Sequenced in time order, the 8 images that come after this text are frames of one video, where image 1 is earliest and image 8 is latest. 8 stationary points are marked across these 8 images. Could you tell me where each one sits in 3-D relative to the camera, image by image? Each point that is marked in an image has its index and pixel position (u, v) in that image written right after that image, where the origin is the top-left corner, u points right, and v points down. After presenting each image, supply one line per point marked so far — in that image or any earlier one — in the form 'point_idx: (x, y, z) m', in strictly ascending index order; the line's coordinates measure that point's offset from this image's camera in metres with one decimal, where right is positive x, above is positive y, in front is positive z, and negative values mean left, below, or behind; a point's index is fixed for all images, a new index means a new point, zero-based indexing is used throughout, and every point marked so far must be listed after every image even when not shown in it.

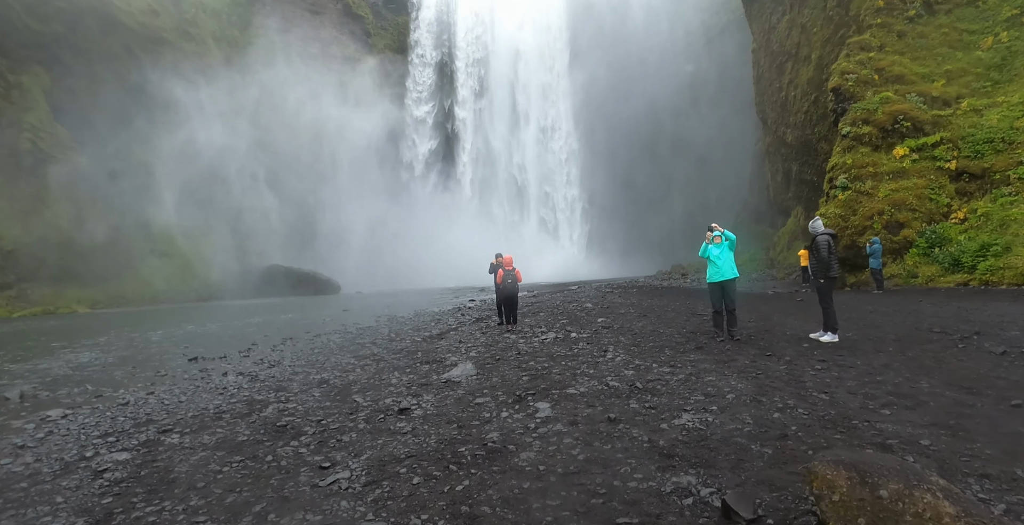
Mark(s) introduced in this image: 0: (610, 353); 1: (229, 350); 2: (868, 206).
0: (+1.2, -1.1, +5.8) m
1: (-6.1, -1.9, +10.7) m
2: (+9.0, +1.4, +12.4) m
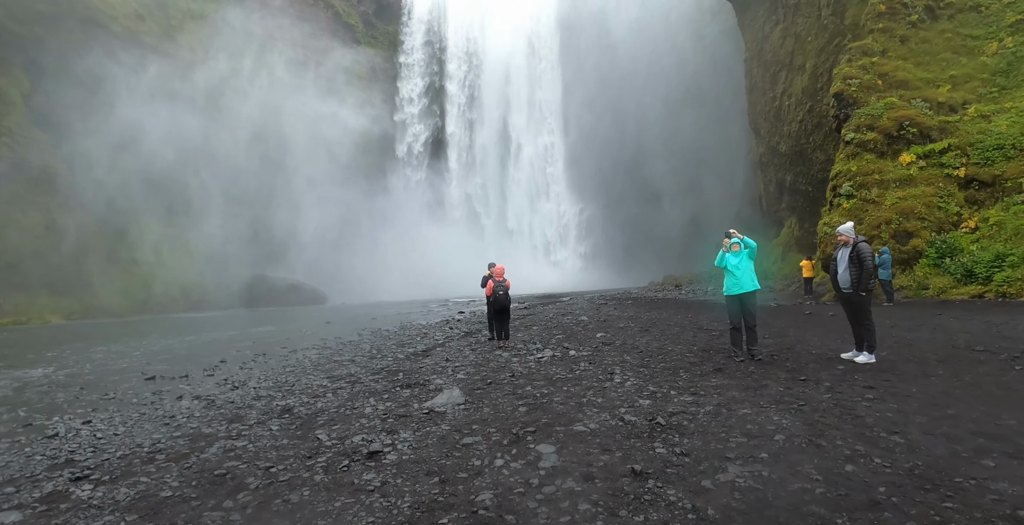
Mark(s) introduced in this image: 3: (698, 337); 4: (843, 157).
0: (+1.1, -1.2, +5.1) m
1: (-6.3, -2.1, +9.8) m
2: (+8.8, +1.1, +11.9) m
3: (+2.9, -1.2, +7.6) m
4: (+9.1, +2.9, +13.3) m
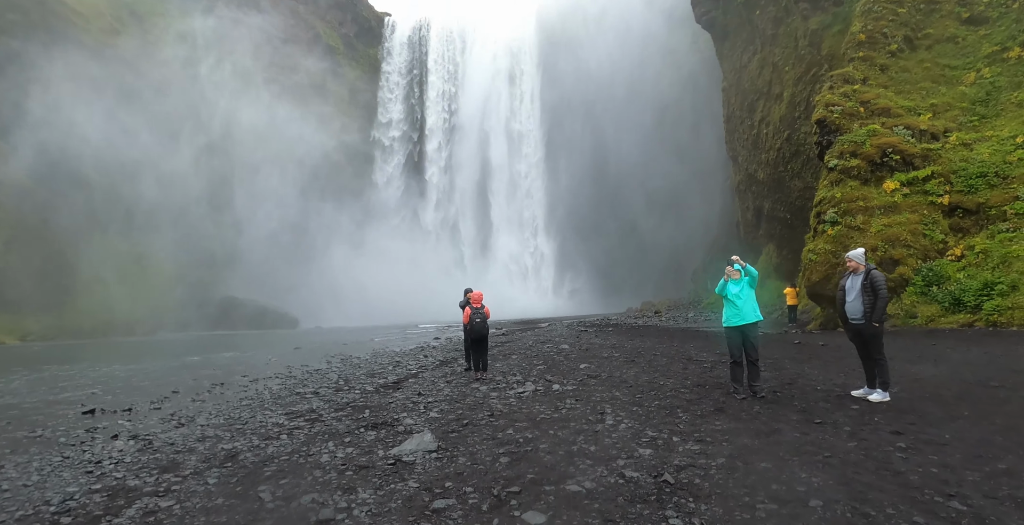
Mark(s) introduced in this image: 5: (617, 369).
0: (+0.9, -1.4, +4.5) m
1: (-6.7, -2.5, +8.9) m
2: (+8.3, +0.5, +11.7) m
3: (+2.6, -1.6, +7.1) m
4: (+8.6, +2.1, +13.3) m
5: (+1.6, -1.7, +7.7) m
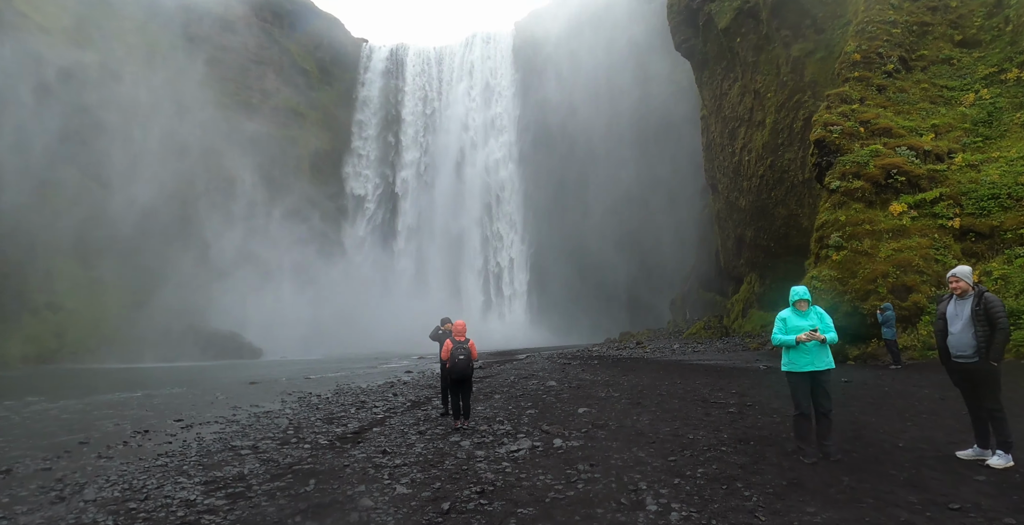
0: (+0.9, -1.5, +3.2) m
1: (-6.9, -2.8, +7.1) m
2: (+8.0, -0.1, +10.9) m
3: (+2.5, -1.9, +5.9) m
4: (+8.1, +1.4, +12.6) m
5: (+1.5, -2.0, +6.4) m
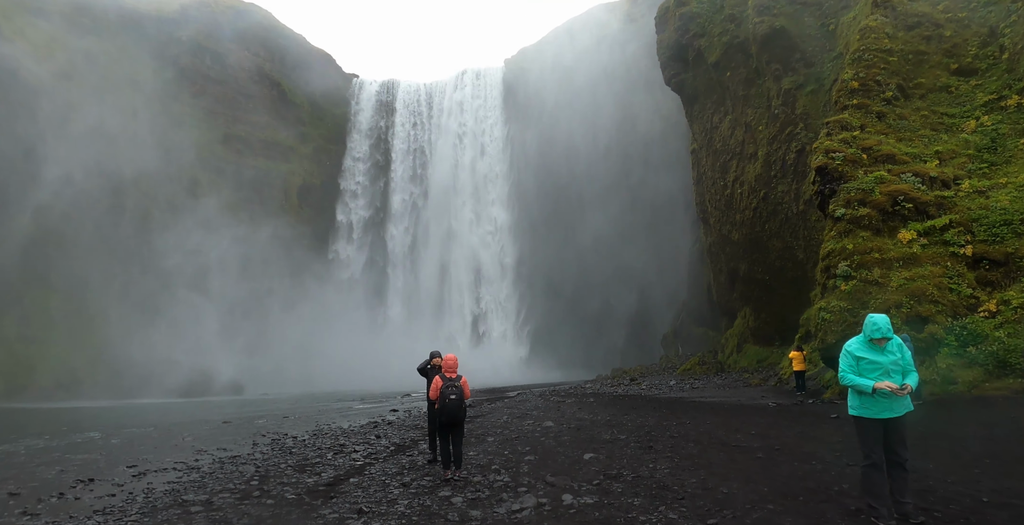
0: (+1.0, -1.6, +2.5) m
1: (-7.0, -3.1, +6.1) m
2: (+7.8, -0.7, +10.4) m
3: (+2.4, -2.1, +5.1) m
4: (+8.0, +0.7, +12.2) m
5: (+1.5, -2.3, +5.6) m
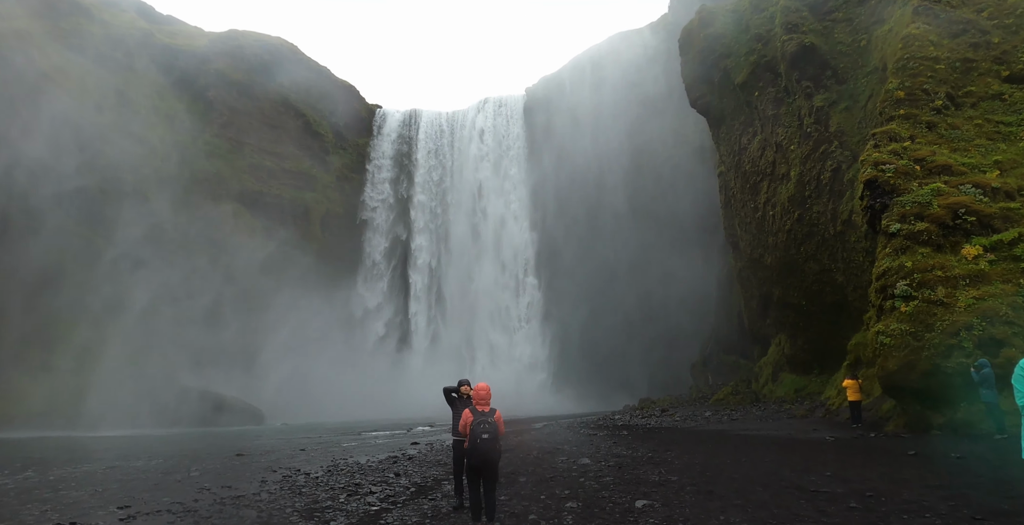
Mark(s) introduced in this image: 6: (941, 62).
0: (+1.2, -1.6, +1.7) m
1: (-6.5, -3.3, +5.4) m
2: (+8.4, -1.1, +9.4) m
3: (+2.8, -2.2, +4.2) m
4: (+8.6, +0.3, +11.2) m
5: (+1.8, -2.4, +4.7) m
6: (+12.4, +5.8, +14.3) m
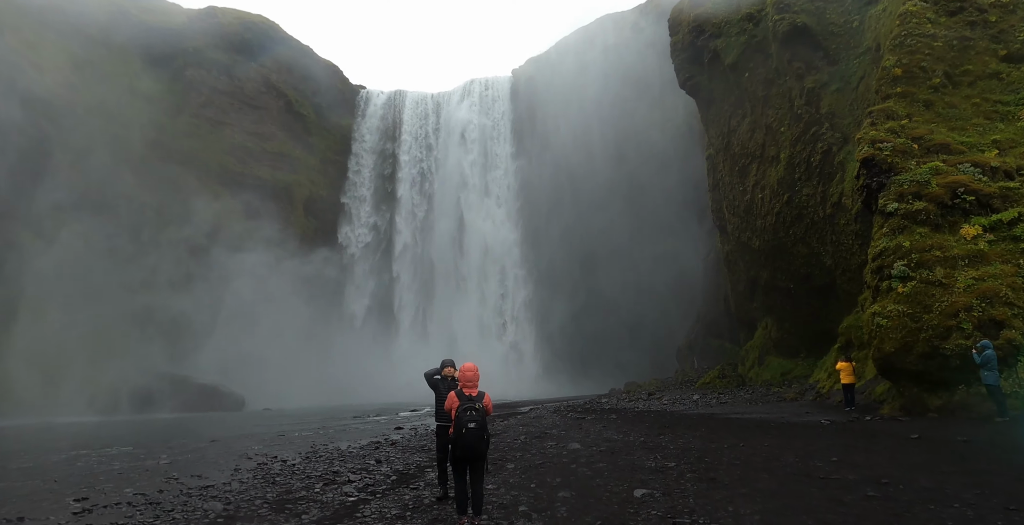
0: (+1.2, -1.4, +1.3) m
1: (-6.7, -3.0, +4.9) m
2: (+8.2, -0.7, +9.1) m
3: (+2.7, -1.9, +3.9) m
4: (+8.3, +0.7, +10.9) m
5: (+1.7, -2.1, +4.4) m
6: (+12.1, +6.3, +13.9) m
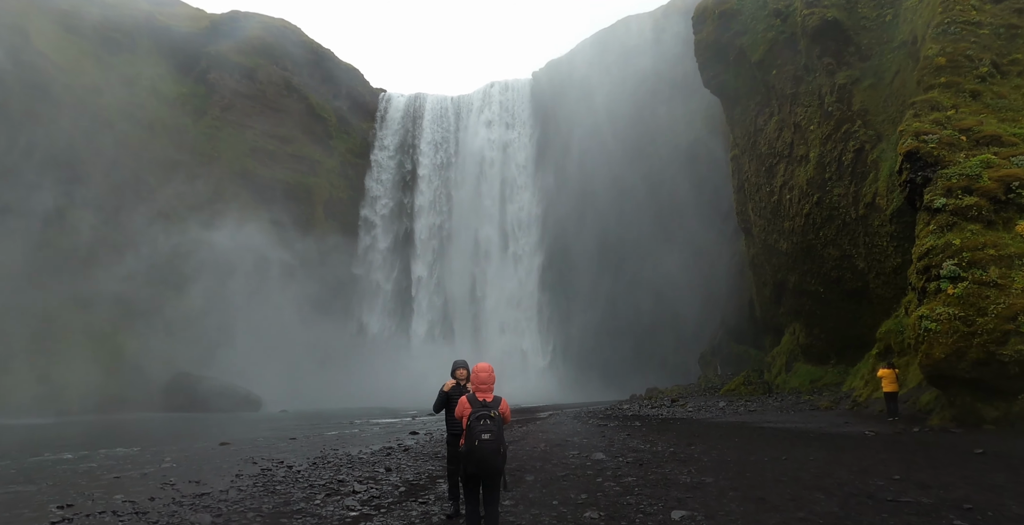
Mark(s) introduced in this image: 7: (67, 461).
0: (+1.3, -1.2, +0.7) m
1: (-6.5, -2.9, +4.5) m
2: (+8.5, -0.6, +8.3) m
3: (+2.9, -1.8, +3.2) m
4: (+8.7, +0.7, +10.1) m
5: (+1.9, -2.0, +3.8) m
6: (+12.6, +6.3, +13.1) m
7: (-9.3, -4.2, +10.2) m
